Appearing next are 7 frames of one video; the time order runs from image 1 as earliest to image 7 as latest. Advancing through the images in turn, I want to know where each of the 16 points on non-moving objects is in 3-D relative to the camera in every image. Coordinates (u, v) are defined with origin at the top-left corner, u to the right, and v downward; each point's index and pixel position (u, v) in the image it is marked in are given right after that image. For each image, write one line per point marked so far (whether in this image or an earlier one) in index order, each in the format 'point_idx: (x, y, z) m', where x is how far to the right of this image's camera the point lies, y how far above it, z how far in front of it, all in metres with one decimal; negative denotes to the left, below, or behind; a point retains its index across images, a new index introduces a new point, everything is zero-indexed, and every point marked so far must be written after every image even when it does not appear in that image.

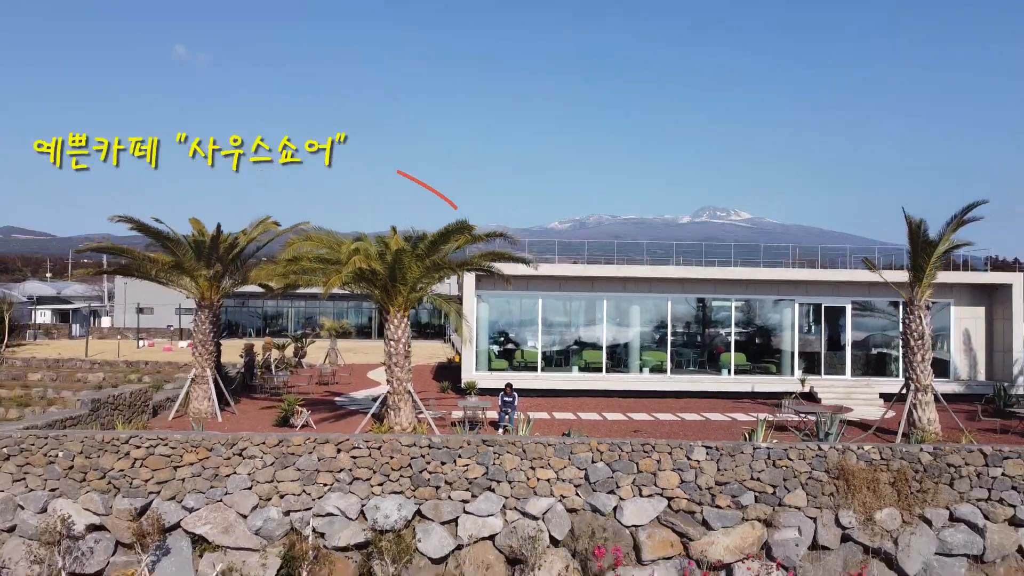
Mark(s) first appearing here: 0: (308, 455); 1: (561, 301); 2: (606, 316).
0: (-1.3, -1.1, +7.4) m
1: (+0.7, -0.1, +14.6) m
2: (+1.3, -0.3, +14.6) m
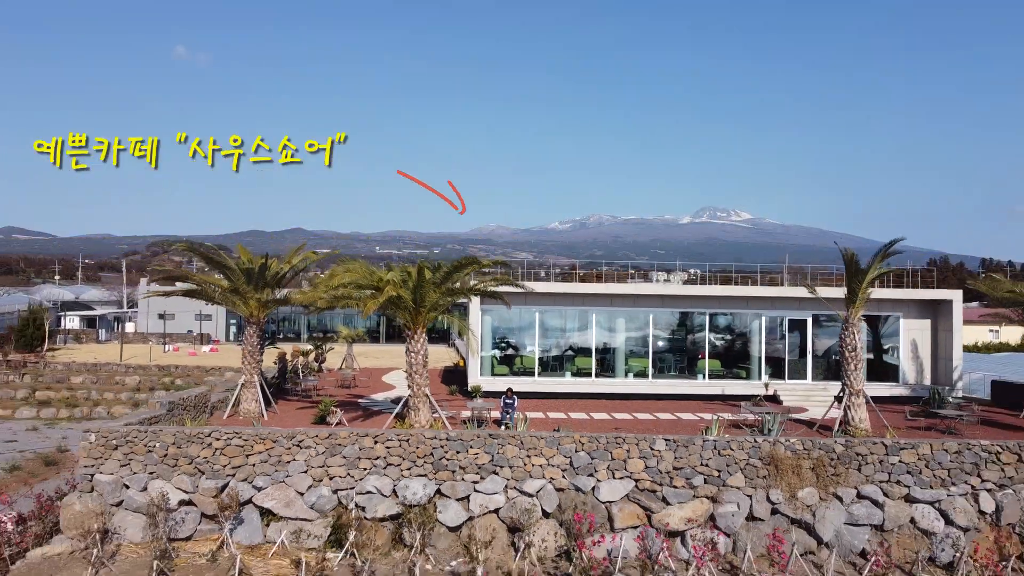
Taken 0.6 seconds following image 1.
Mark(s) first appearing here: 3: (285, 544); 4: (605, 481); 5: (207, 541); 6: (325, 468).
0: (-1.3, -1.3, +9.4) m
1: (+0.7, -0.3, +16.6) m
2: (+1.3, -0.5, +16.6) m
3: (-1.8, -2.0, +8.9) m
4: (+0.8, -1.6, +9.2) m
5: (-2.4, -2.0, +8.9) m
6: (-1.6, -1.5, +9.3) m
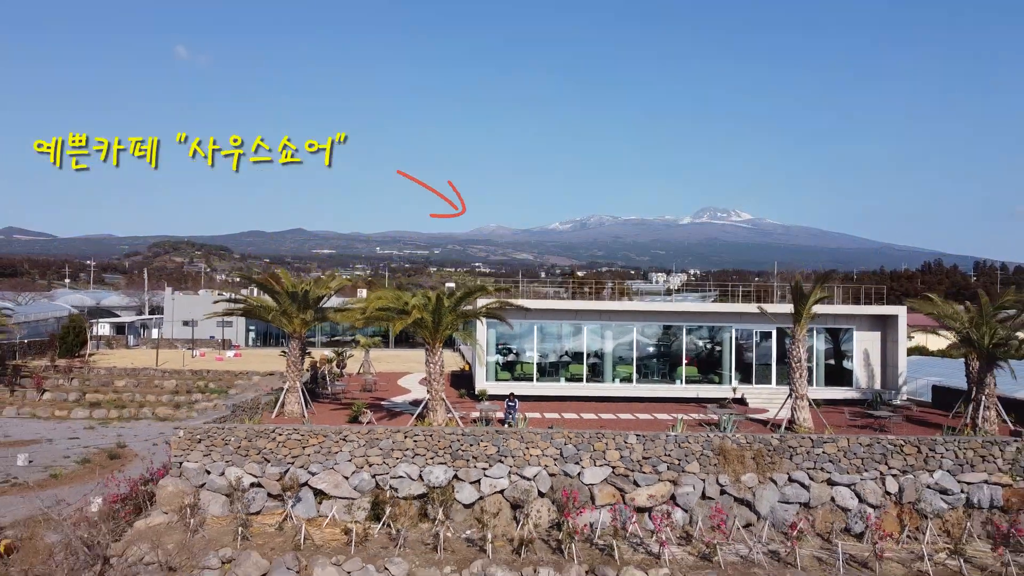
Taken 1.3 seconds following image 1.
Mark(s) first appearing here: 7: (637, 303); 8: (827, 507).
0: (-1.3, -1.6, +11.8) m
1: (+0.7, -0.6, +19.0) m
2: (+1.3, -0.8, +19.0) m
3: (-1.8, -2.3, +11.3) m
4: (+0.8, -1.9, +11.6) m
5: (-2.4, -2.3, +11.3) m
6: (-1.5, -1.8, +11.7) m
7: (+2.1, -0.3, +18.6) m
8: (+3.2, -2.2, +11.4) m
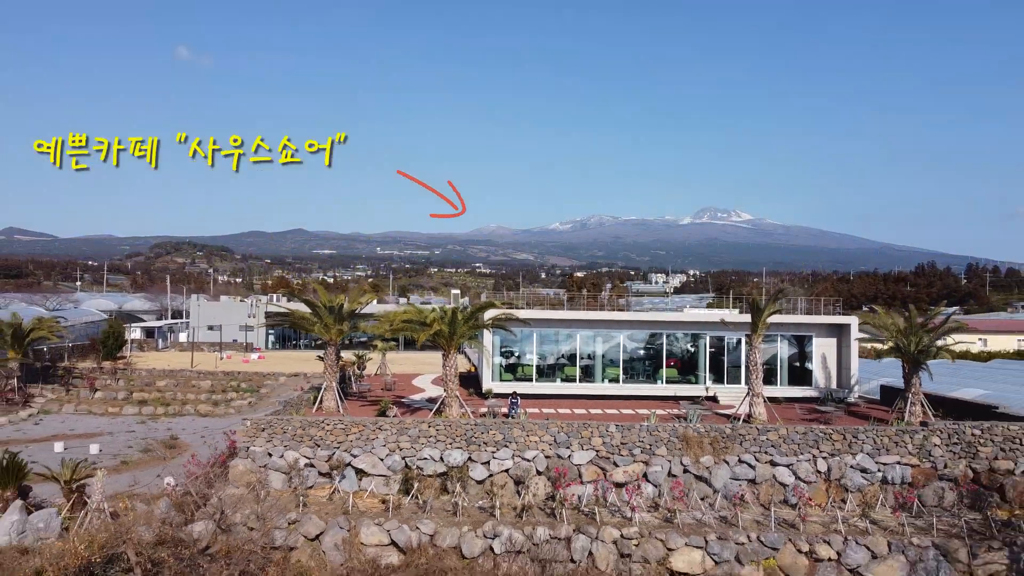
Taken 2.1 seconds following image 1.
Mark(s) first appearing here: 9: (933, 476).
0: (-1.3, -1.8, +14.6) m
1: (+0.8, -0.9, +21.8) m
2: (+1.3, -1.0, +21.8) m
3: (-1.7, -2.5, +14.1) m
4: (+0.8, -2.1, +14.4) m
5: (-2.4, -2.5, +14.1) m
6: (-1.5, -2.0, +14.5) m
7: (+2.1, -0.5, +21.4) m
8: (+3.3, -2.5, +14.2) m
9: (+5.4, -2.4, +14.2) m
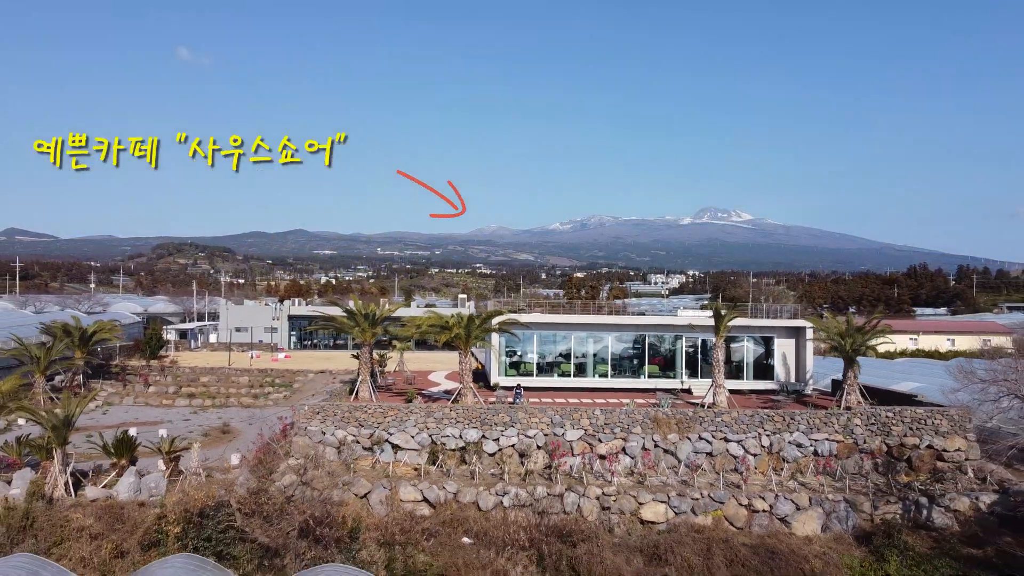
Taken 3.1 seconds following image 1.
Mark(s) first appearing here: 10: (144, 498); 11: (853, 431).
0: (-1.2, -2.0, +18.2) m
1: (+0.9, -1.0, +25.4) m
2: (+1.4, -1.2, +25.3) m
3: (-1.6, -2.7, +17.7) m
4: (+0.9, -2.3, +18.0) m
5: (-2.3, -2.7, +17.7) m
6: (-1.4, -2.2, +18.1) m
7: (+2.2, -0.7, +25.0) m
8: (+3.4, -2.7, +17.8) m
9: (+5.5, -2.6, +17.8) m
10: (-5.2, -3.0, +15.9) m
11: (+5.5, -2.3, +18.0) m
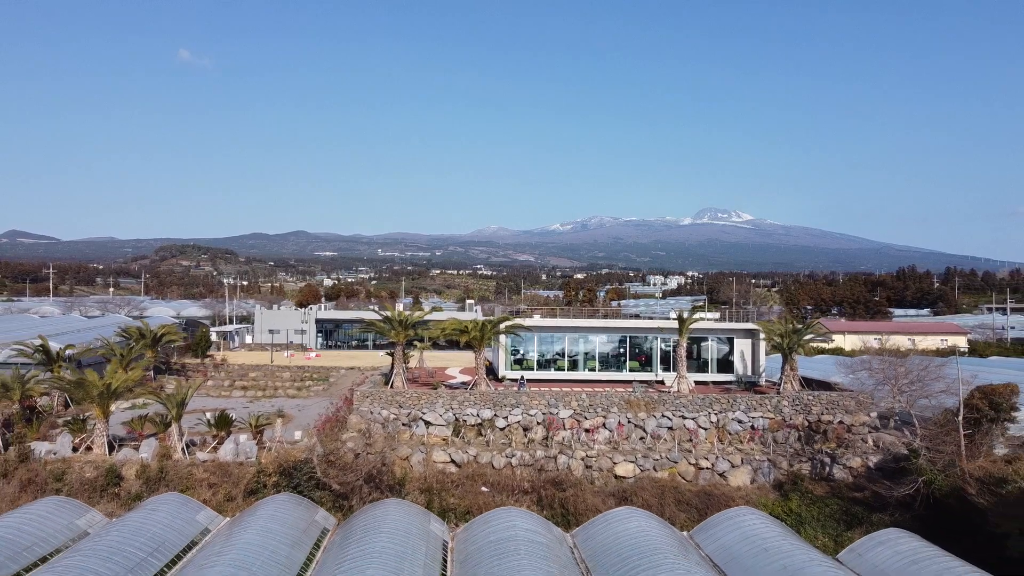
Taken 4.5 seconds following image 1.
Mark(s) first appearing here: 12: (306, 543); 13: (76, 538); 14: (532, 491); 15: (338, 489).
0: (-1.1, -2.3, +23.5) m
1: (+1.0, -1.3, +30.6) m
2: (+1.5, -1.4, +30.6) m
3: (-1.5, -3.0, +22.9) m
4: (+1.0, -2.5, +23.3) m
5: (-2.2, -3.0, +23.0) m
6: (-1.3, -2.5, +23.4) m
7: (+2.3, -0.9, +30.3) m
8: (+3.5, -2.9, +23.0) m
9: (+5.6, -2.8, +23.0) m
10: (-5.1, -3.3, +21.2) m
11: (+5.6, -2.5, +23.2) m
12: (-3.1, -3.8, +16.6) m
13: (-6.6, -3.8, +16.8) m
14: (+0.3, -3.6, +20.0) m
15: (-3.0, -3.5, +19.3) m
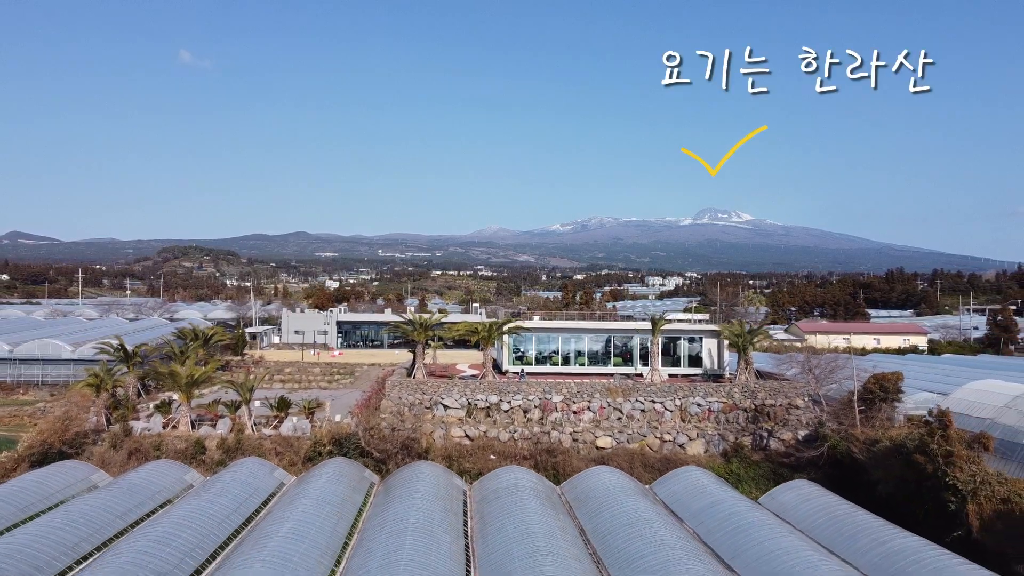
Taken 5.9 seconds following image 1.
0: (-1.0, -2.5, +28.9) m
1: (+1.0, -1.5, +36.0) m
2: (+1.6, -1.7, +36.0) m
3: (-1.5, -3.2, +28.3) m
4: (+1.1, -2.8, +28.7) m
5: (-2.1, -3.2, +28.3) m
6: (-1.2, -2.7, +28.8) m
7: (+2.4, -1.2, +35.7) m
8: (+3.5, -3.1, +28.4) m
9: (+5.6, -3.0, +28.4) m
10: (-5.1, -3.5, +26.6) m
11: (+5.7, -2.8, +28.6) m
12: (-3.0, -4.0, +22.0) m
13: (-6.5, -4.0, +22.2) m
14: (+0.4, -3.9, +25.4) m
15: (-3.0, -3.7, +24.7) m
